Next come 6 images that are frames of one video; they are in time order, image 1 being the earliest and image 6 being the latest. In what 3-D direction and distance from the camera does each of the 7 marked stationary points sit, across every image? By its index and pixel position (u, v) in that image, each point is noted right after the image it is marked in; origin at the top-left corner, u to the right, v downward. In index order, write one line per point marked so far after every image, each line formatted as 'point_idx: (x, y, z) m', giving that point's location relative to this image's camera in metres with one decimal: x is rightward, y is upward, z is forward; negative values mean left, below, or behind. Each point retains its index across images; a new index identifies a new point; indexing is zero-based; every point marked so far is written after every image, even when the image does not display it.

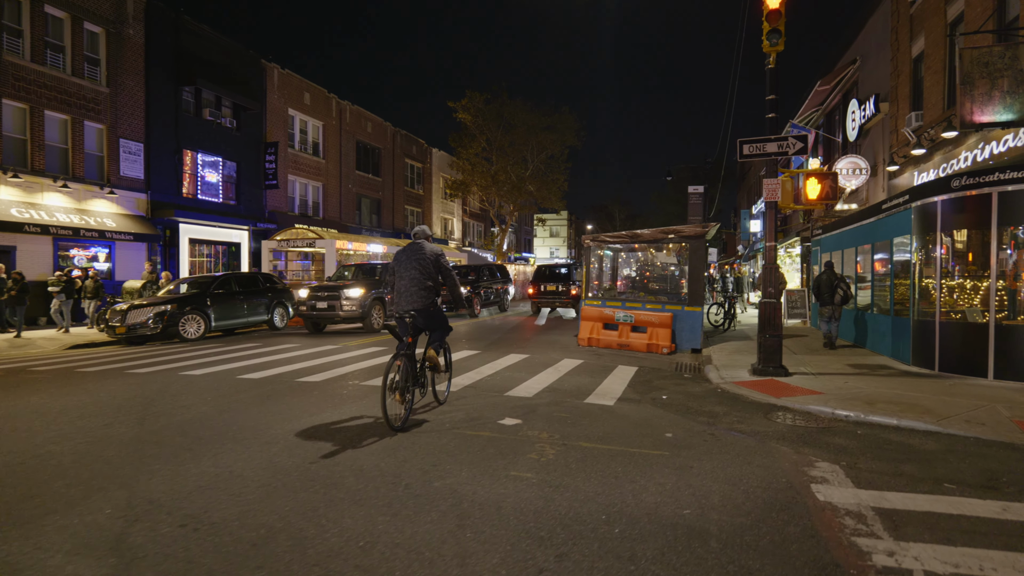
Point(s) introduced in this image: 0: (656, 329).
0: (+2.8, -0.8, +12.2) m
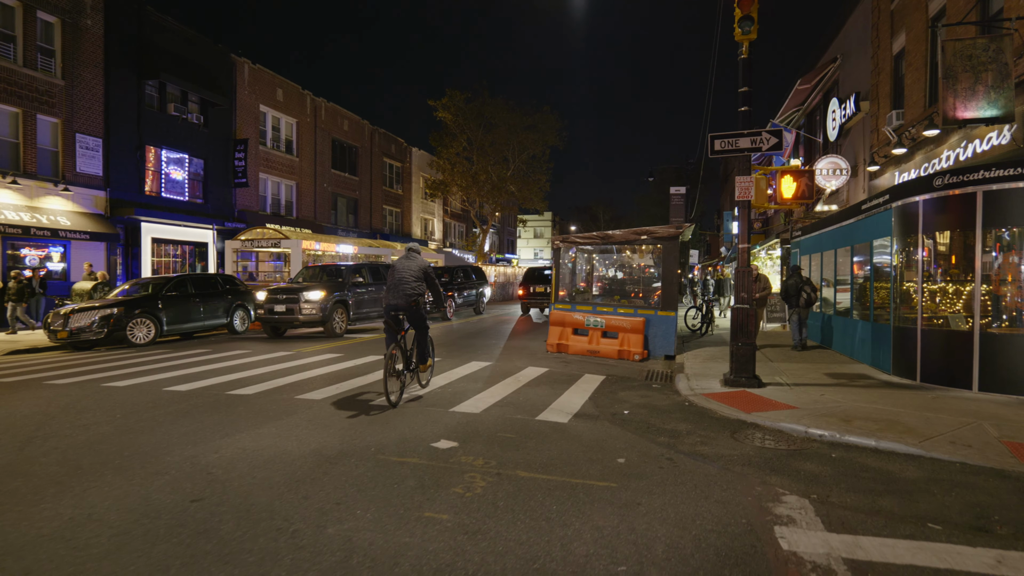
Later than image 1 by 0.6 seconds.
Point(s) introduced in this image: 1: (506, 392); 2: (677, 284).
0: (+2.2, -0.9, +11.6) m
1: (-0.1, -1.3, +7.3) m
2: (+3.1, +0.1, +11.7) m
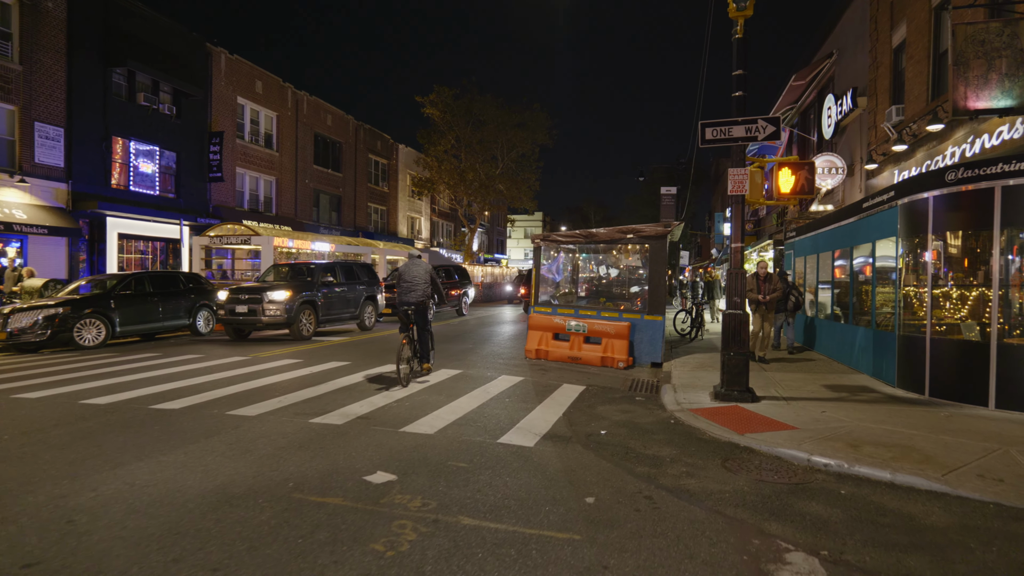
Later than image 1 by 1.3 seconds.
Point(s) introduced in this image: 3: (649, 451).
0: (+1.7, -0.9, +10.8) m
1: (-0.5, -1.3, +6.5) m
2: (+2.7, 0.0, +10.9) m
3: (+1.2, -1.4, +5.3) m
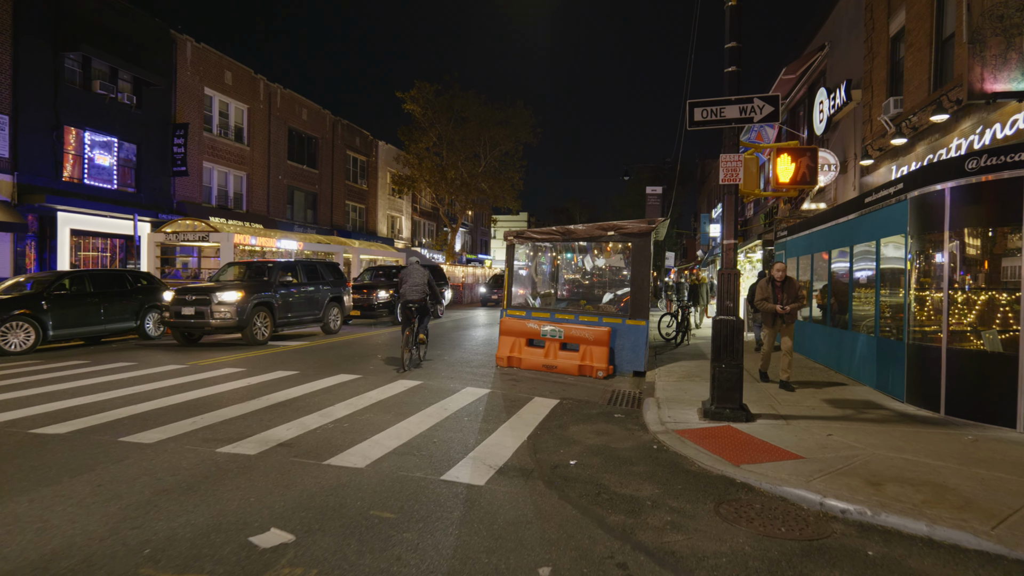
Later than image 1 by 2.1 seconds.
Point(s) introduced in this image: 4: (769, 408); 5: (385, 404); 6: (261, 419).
0: (+1.2, -0.9, +9.9) m
1: (-0.9, -1.3, +5.5) m
2: (+2.2, 0.0, +10.0) m
3: (+0.8, -1.4, +4.3) m
4: (+2.8, -1.3, +6.9) m
5: (-1.4, -1.3, +6.8) m
6: (-2.4, -1.2, +5.8) m
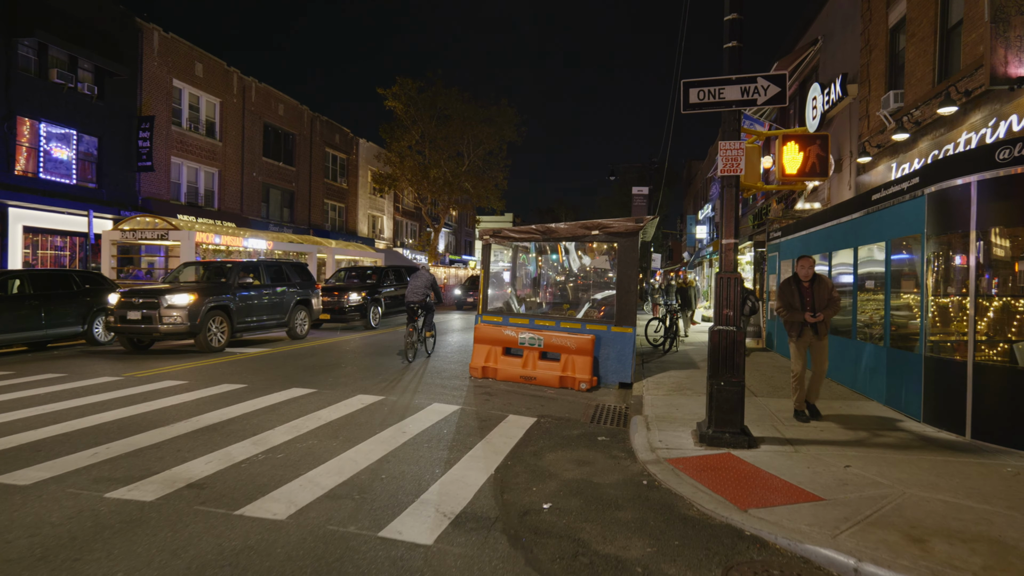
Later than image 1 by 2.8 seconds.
0: (+0.9, -1.0, +9.0) m
1: (-1.1, -1.3, +4.6) m
2: (+1.8, -0.1, +9.2) m
3: (+0.5, -1.4, +3.4) m
4: (+2.5, -1.4, +6.1) m
5: (-1.7, -1.3, +5.9) m
6: (-2.6, -1.3, +4.9) m
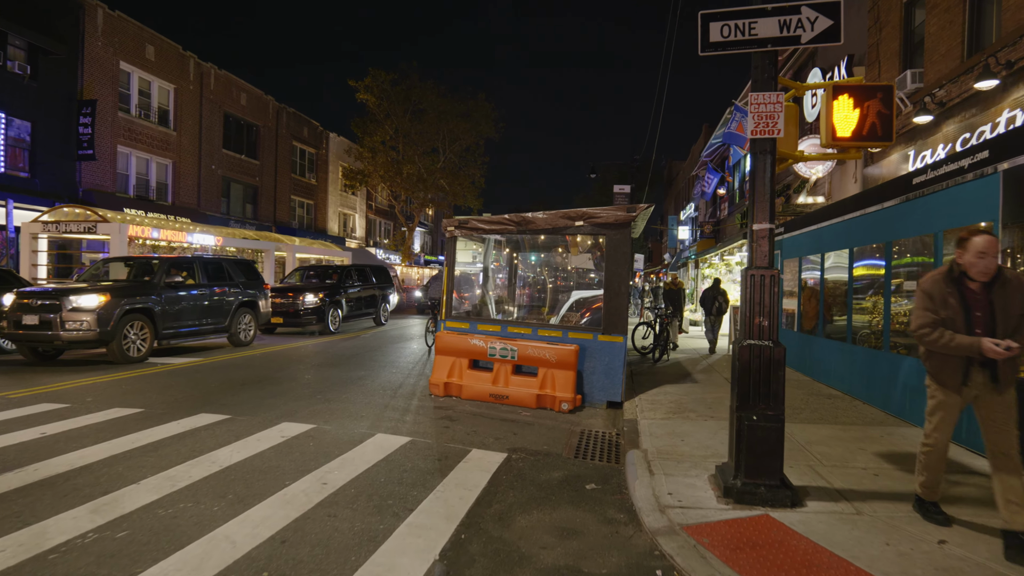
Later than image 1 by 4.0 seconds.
0: (+0.5, -1.0, +7.5) m
1: (-1.4, -1.3, +3.1) m
2: (+1.4, -0.1, +7.7) m
3: (+0.3, -1.4, +1.9) m
4: (+2.2, -1.4, +4.6) m
5: (-2.0, -1.3, +4.4) m
6: (-2.9, -1.3, +3.3) m
